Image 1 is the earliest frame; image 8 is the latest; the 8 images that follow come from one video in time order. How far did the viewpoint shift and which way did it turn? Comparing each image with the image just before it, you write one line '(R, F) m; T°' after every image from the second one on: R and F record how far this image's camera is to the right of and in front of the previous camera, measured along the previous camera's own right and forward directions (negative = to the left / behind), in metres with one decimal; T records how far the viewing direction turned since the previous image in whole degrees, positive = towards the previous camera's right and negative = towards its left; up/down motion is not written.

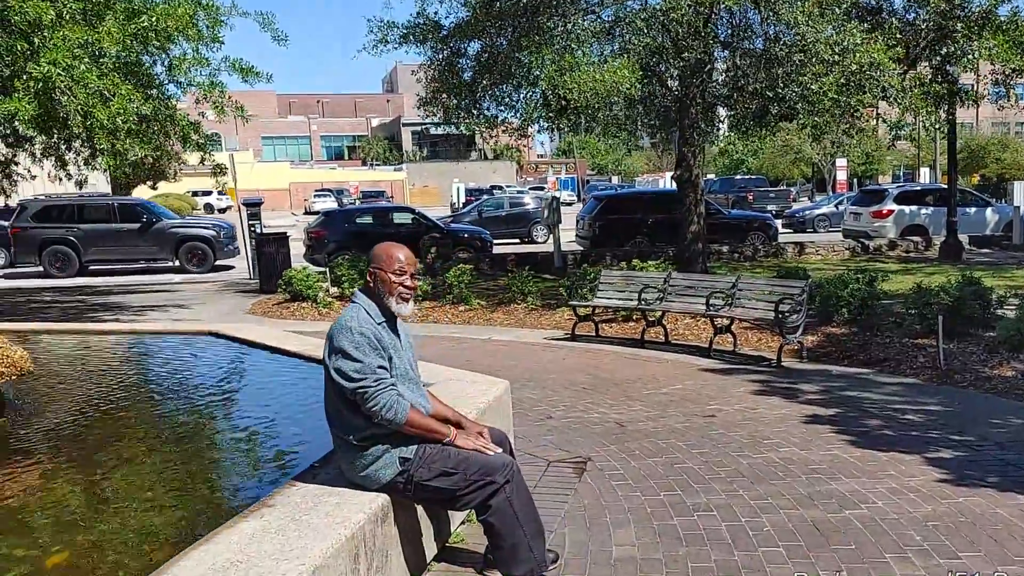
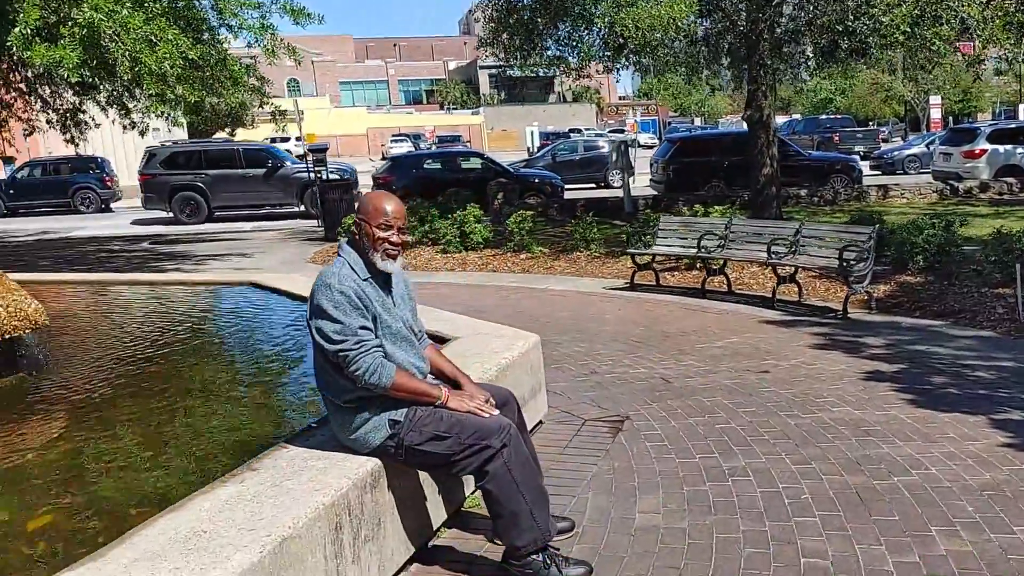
(+0.3, +0.3) m; -5°
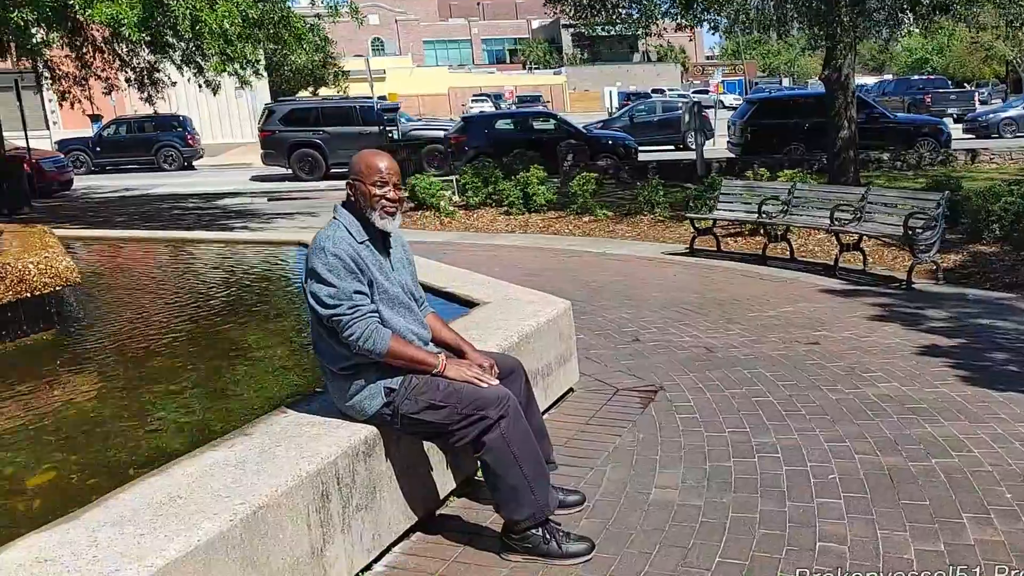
(+0.3, +0.1) m; -5°
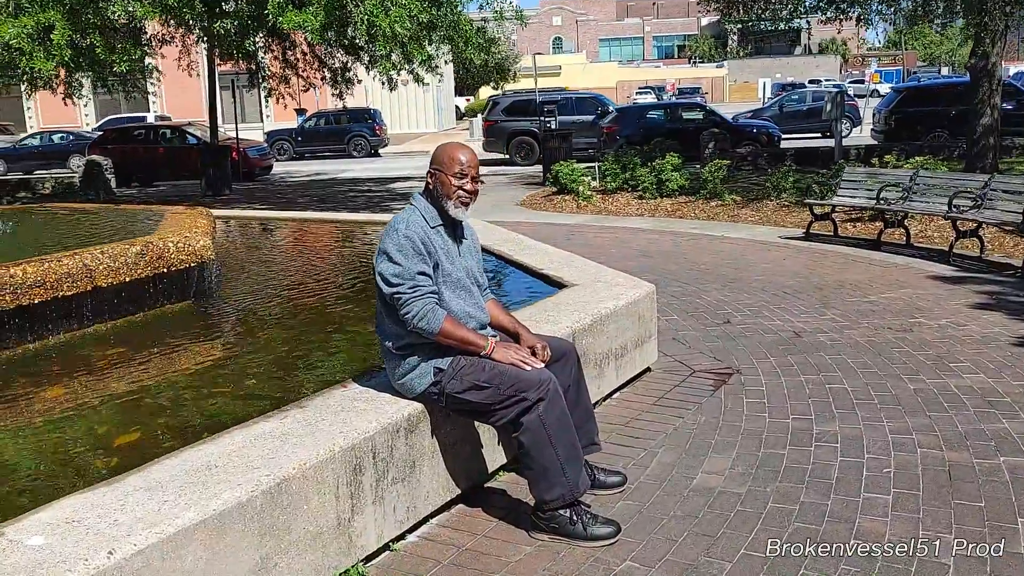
(+0.4, 0.0) m; -8°
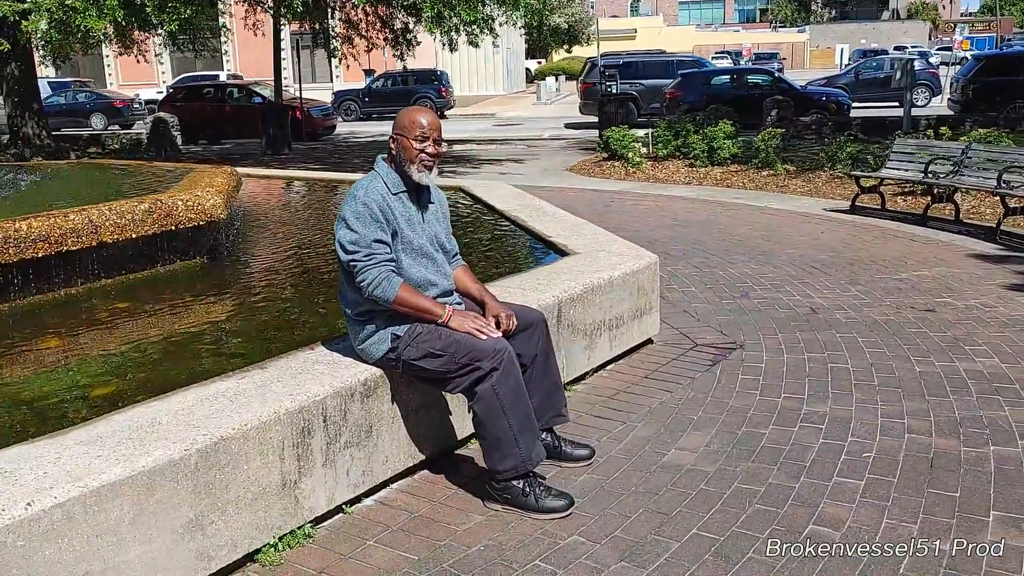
(+0.4, +0.1) m; -4°
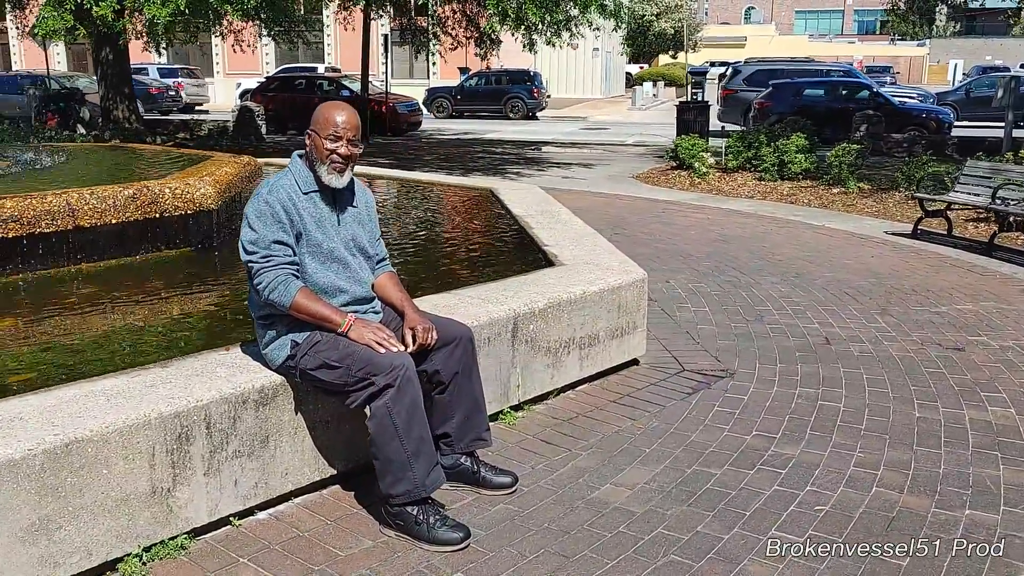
(+0.7, +0.3) m; -6°
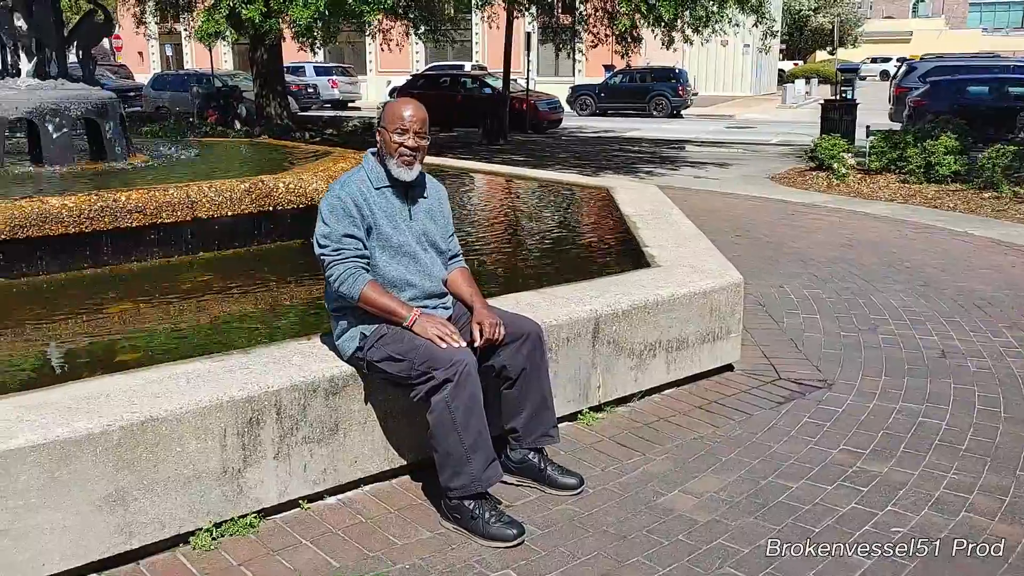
(+0.3, 0.0) m; -9°
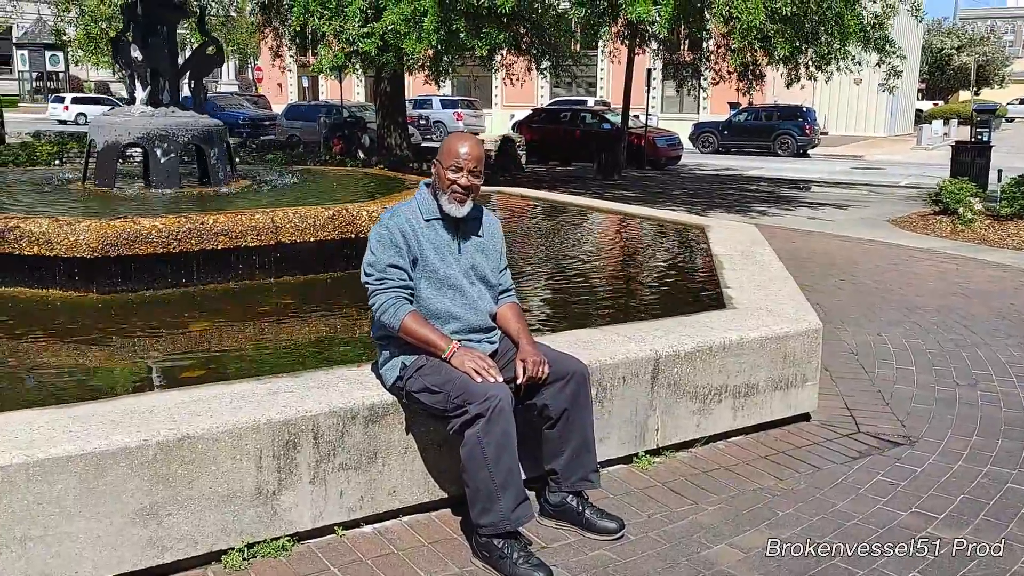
(+0.3, +0.1) m; -7°
